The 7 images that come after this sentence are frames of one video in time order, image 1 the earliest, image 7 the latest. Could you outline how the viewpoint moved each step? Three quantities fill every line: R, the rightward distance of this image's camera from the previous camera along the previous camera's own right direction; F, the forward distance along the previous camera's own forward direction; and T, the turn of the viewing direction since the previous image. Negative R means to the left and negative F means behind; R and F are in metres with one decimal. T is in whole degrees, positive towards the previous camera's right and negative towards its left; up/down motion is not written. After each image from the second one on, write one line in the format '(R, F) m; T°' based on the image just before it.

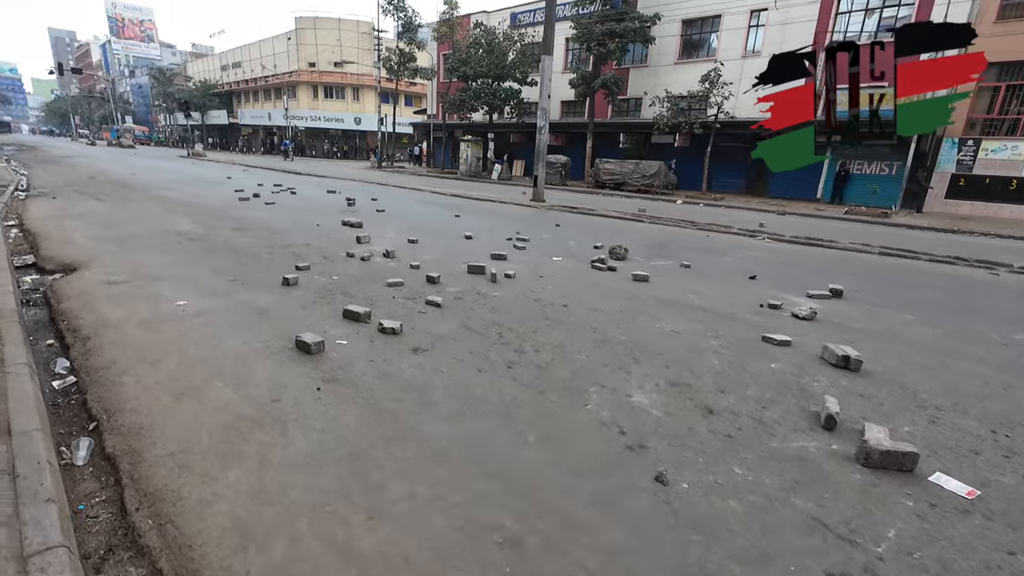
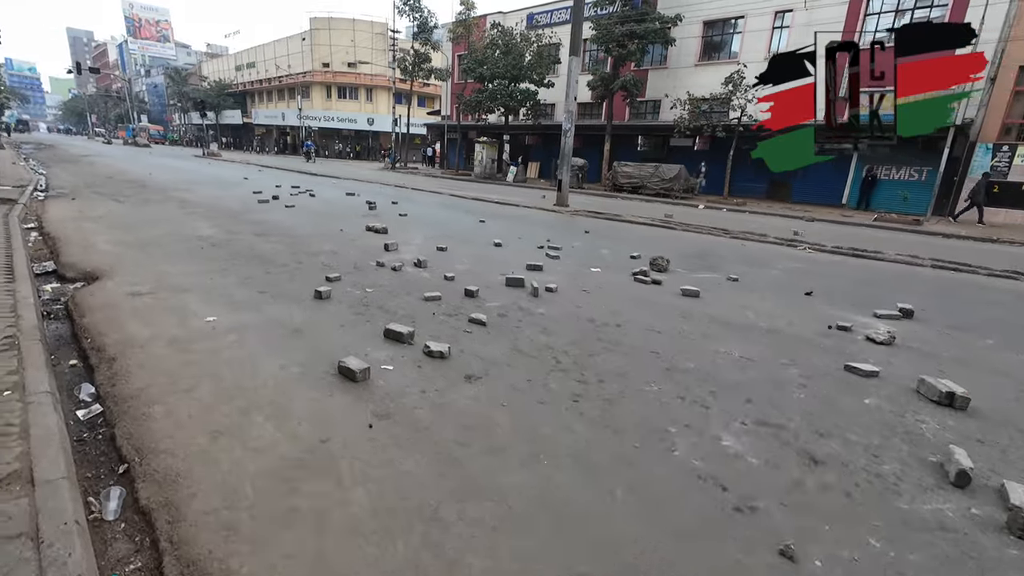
(-0.4, +0.3) m; -1°
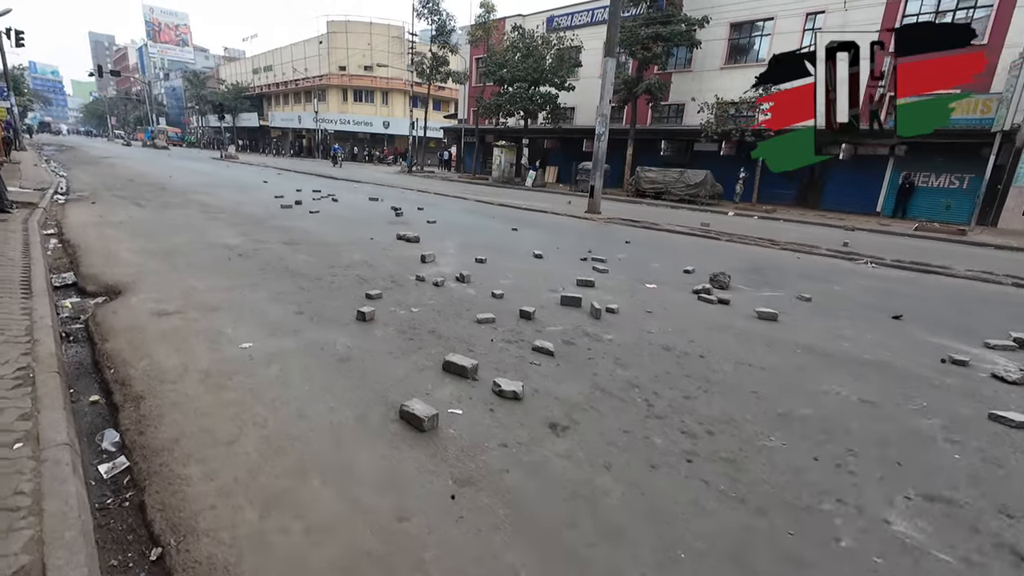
(-0.5, +0.5) m; -1°
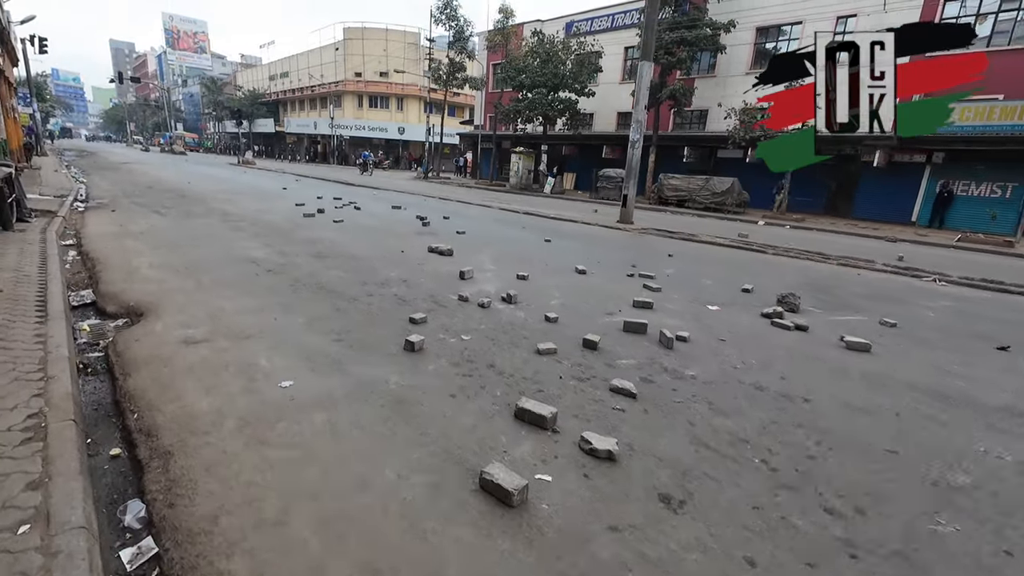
(-0.5, +0.5) m; -1°
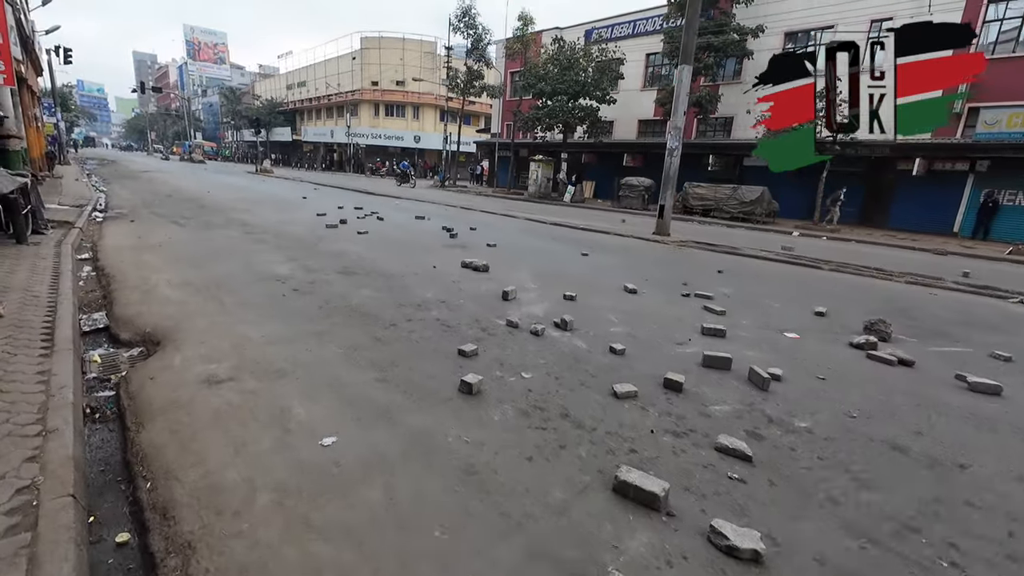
(-0.4, +0.6) m; -1°
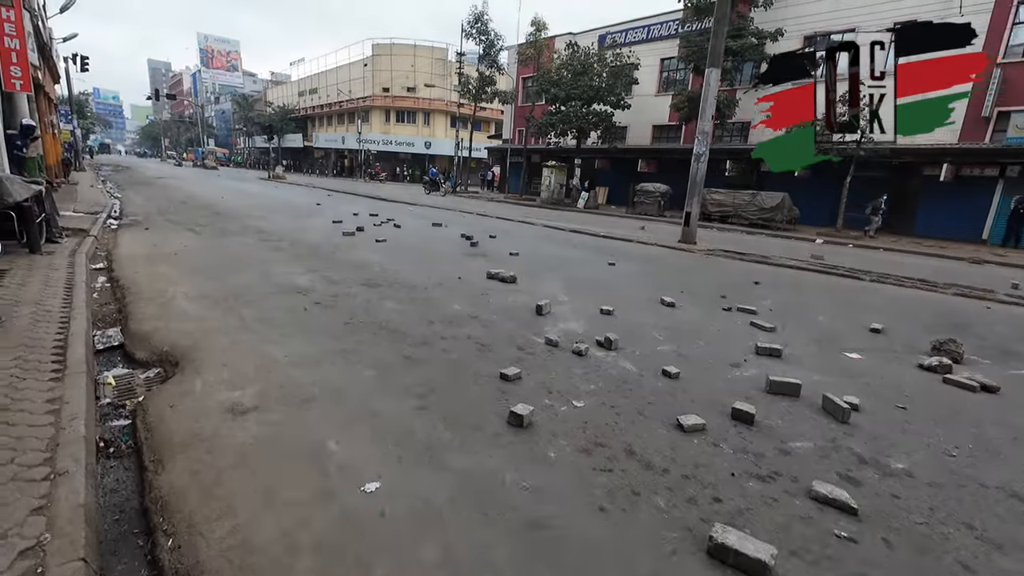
(-0.3, +0.3) m; -1°
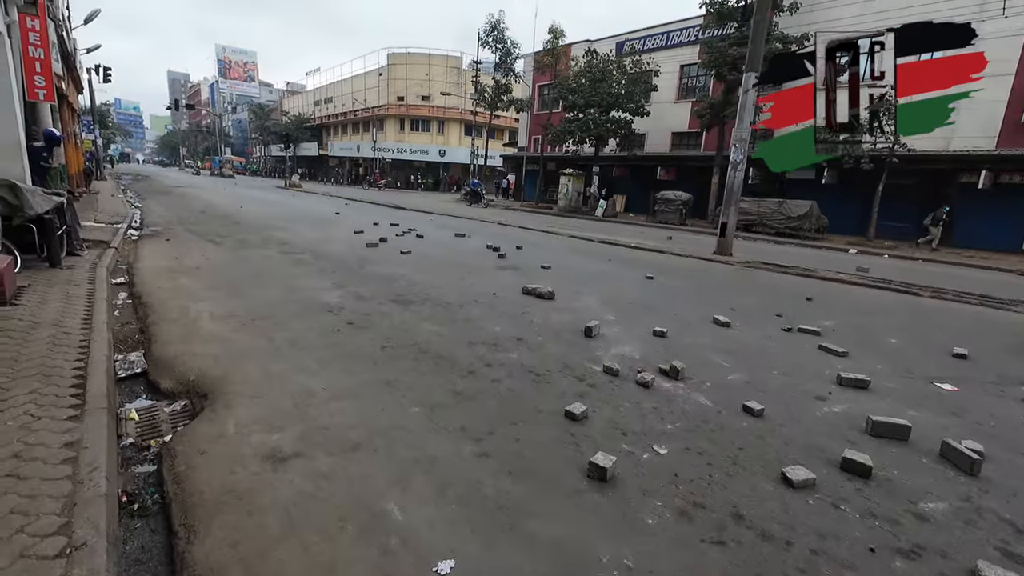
(-0.4, +0.4) m; -1°
